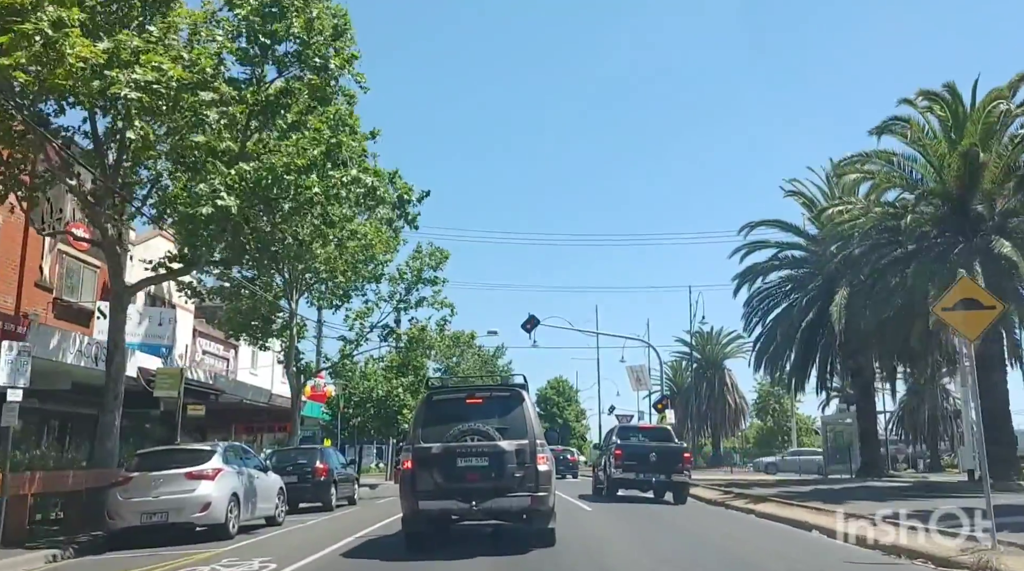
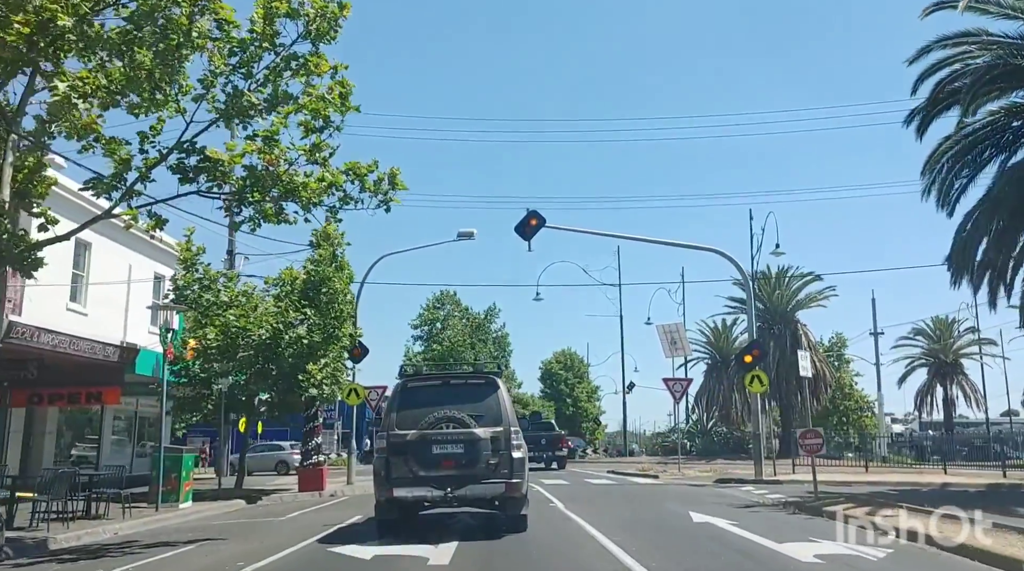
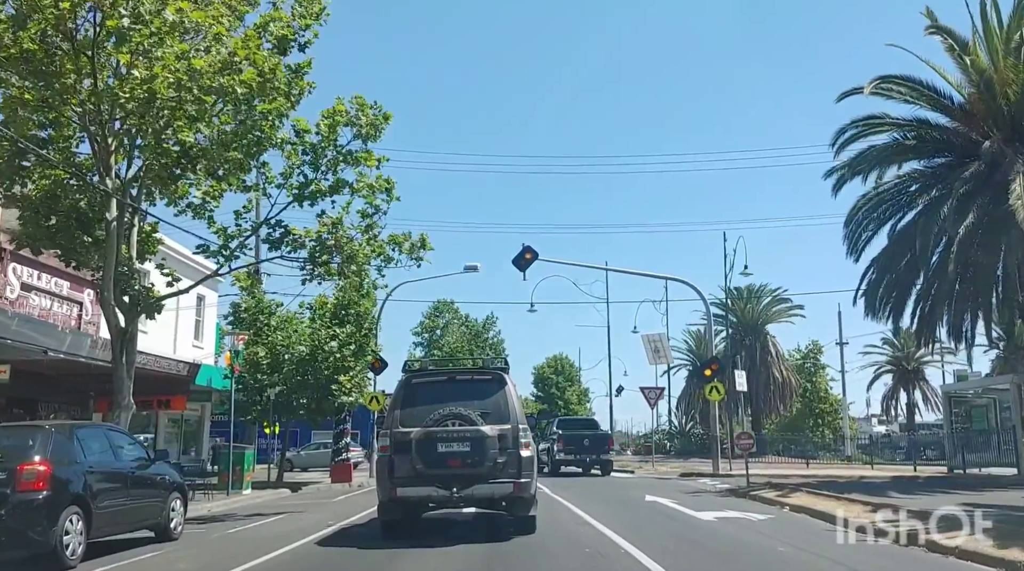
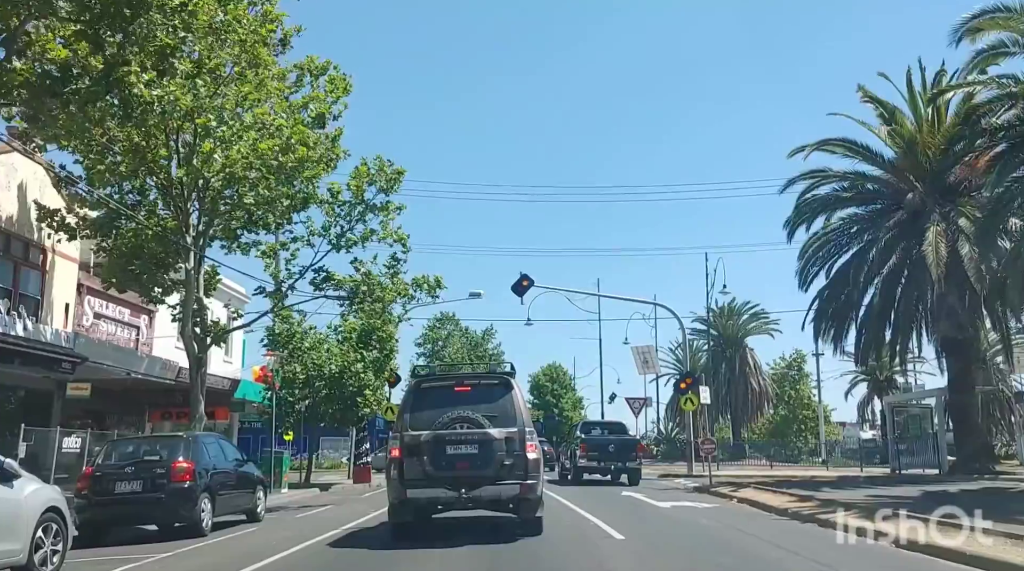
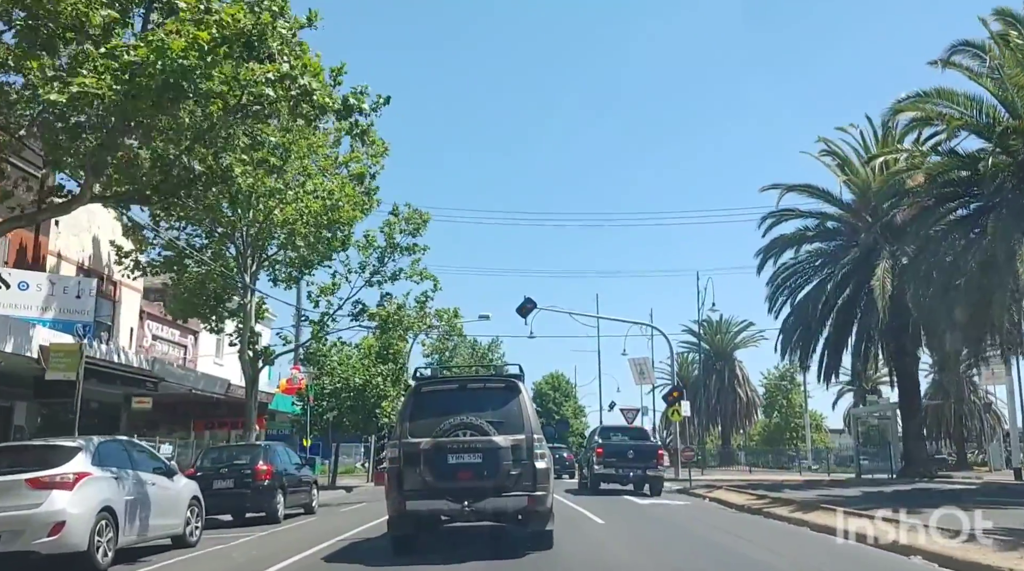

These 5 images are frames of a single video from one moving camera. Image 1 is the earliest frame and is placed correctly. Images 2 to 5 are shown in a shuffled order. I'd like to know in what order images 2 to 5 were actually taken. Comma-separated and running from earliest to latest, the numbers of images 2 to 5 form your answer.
5, 4, 3, 2
